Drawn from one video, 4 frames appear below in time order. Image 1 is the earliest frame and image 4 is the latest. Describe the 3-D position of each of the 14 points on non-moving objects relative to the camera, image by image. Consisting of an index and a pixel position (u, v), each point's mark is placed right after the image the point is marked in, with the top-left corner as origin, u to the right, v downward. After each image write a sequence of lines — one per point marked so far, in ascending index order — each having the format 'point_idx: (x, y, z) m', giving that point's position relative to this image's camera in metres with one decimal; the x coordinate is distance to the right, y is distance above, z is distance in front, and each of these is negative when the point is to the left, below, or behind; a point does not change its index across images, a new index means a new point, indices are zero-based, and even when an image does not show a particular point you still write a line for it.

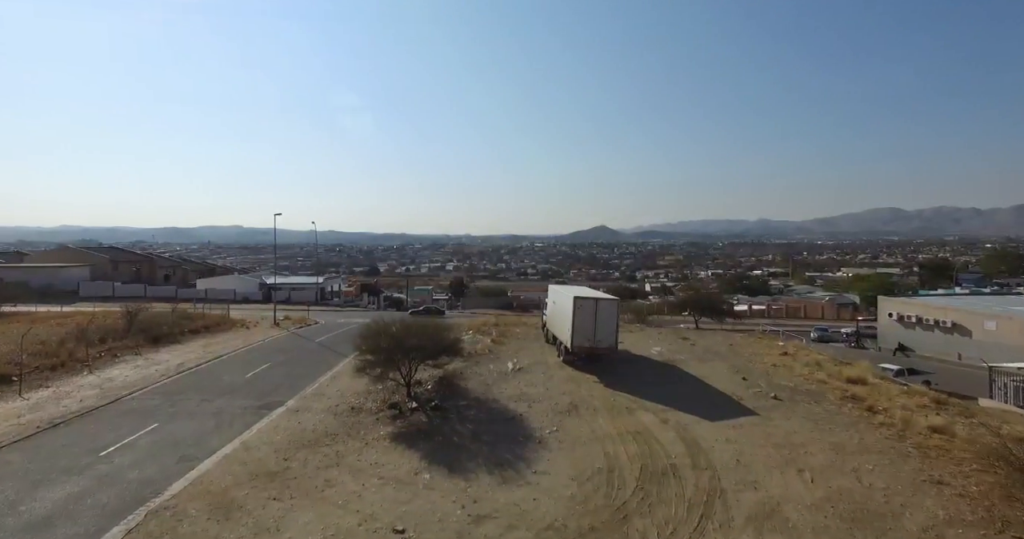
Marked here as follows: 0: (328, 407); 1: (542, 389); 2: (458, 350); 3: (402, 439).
0: (-5.8, -4.4, +16.7) m
1: (+1.1, -4.3, +18.9) m
2: (-2.0, -3.0, +19.5) m
3: (-3.0, -4.7, +14.6) m
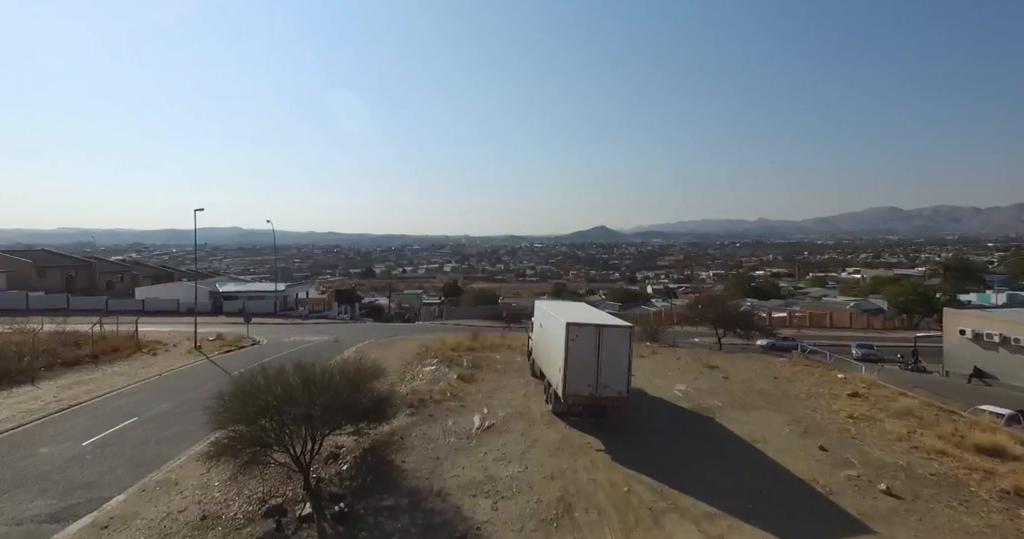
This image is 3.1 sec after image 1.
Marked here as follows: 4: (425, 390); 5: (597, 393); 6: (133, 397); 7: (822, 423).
0: (-6.8, -4.8, +10.2) m
1: (+0.2, -4.7, +12.5) m
2: (-2.9, -3.4, +13.0) m
3: (-4.0, -5.1, +8.1) m
4: (-2.9, -4.1, +17.8) m
5: (+2.4, -3.4, +14.7) m
6: (-12.6, -4.2, +17.5) m
7: (+8.8, -4.4, +15.0) m
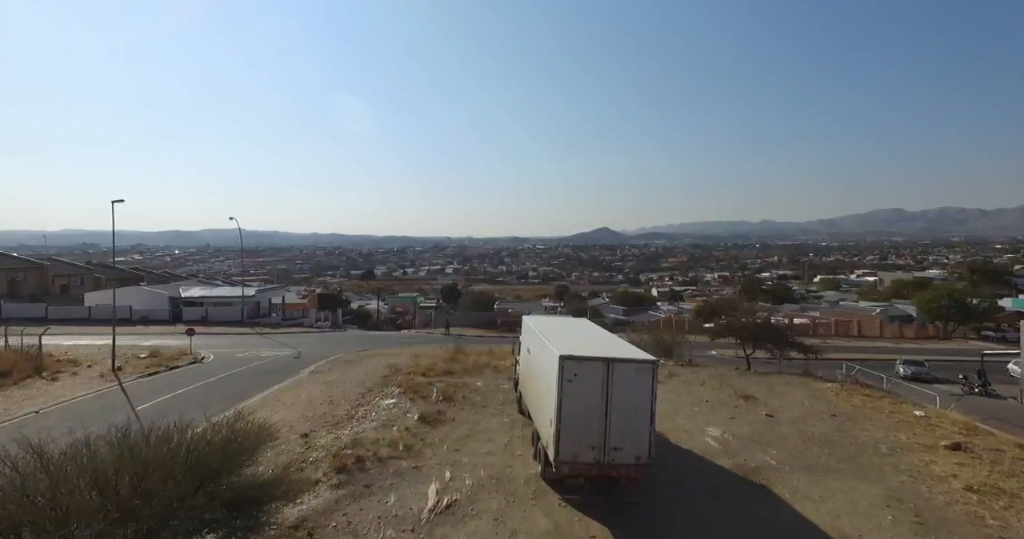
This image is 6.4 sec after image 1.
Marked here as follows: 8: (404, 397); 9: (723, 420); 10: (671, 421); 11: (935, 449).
0: (-7.4, -4.9, +5.6) m
1: (-0.4, -4.8, +7.7) m
2: (-3.5, -3.5, +8.4) m
3: (-4.6, -5.2, +3.4) m
4: (-3.5, -4.2, +13.1) m
5: (+1.8, -3.6, +10.0) m
6: (-13.2, -4.4, +12.9) m
7: (+8.2, -4.5, +10.3) m
8: (-3.4, -4.1, +17.1) m
9: (+6.4, -4.5, +16.0) m
10: (+4.8, -4.5, +15.9) m
11: (+10.5, -4.5, +13.2) m
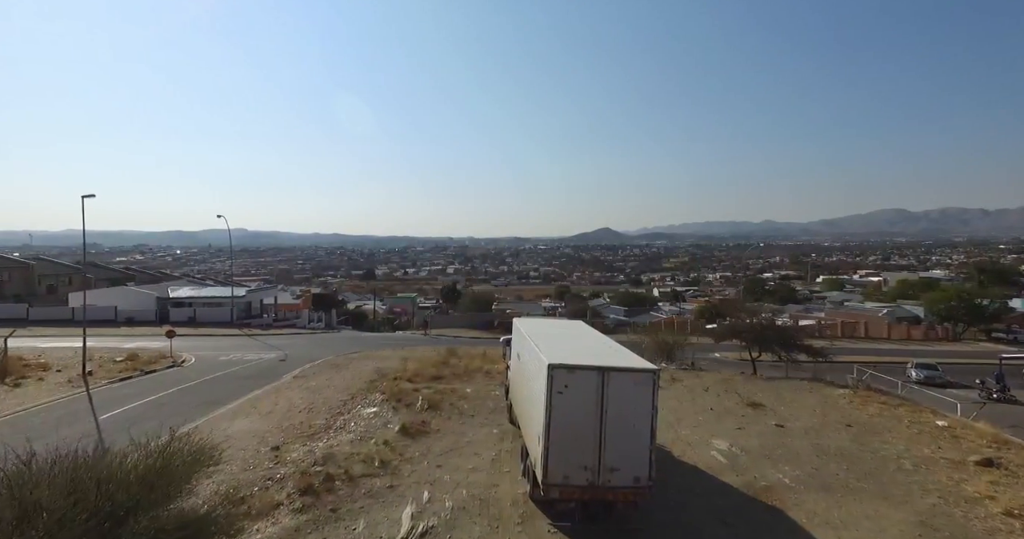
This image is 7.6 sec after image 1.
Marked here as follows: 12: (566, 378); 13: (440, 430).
0: (-7.7, -4.9, +4.4) m
1: (-0.7, -4.8, +6.6) m
2: (-3.8, -3.5, +7.2) m
3: (-4.9, -5.1, +2.2) m
4: (-3.8, -4.2, +12.0) m
5: (+1.5, -3.5, +8.9) m
6: (-13.4, -4.3, +11.8) m
7: (+7.9, -4.5, +9.1) m
8: (-3.7, -4.0, +15.9) m
9: (+6.1, -4.5, +14.8) m
10: (+4.5, -4.4, +14.7) m
11: (+10.3, -4.4, +12.0) m
12: (+0.9, -1.8, +8.8) m
13: (-1.9, -4.2, +14.1) m
